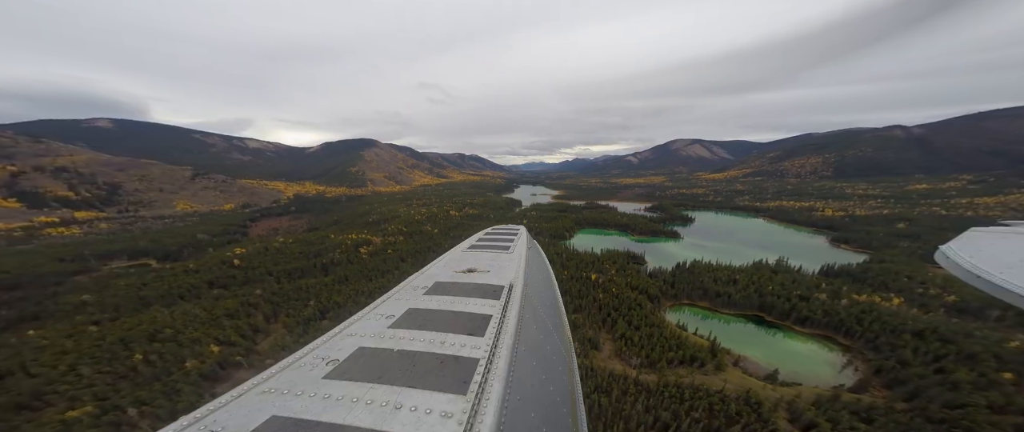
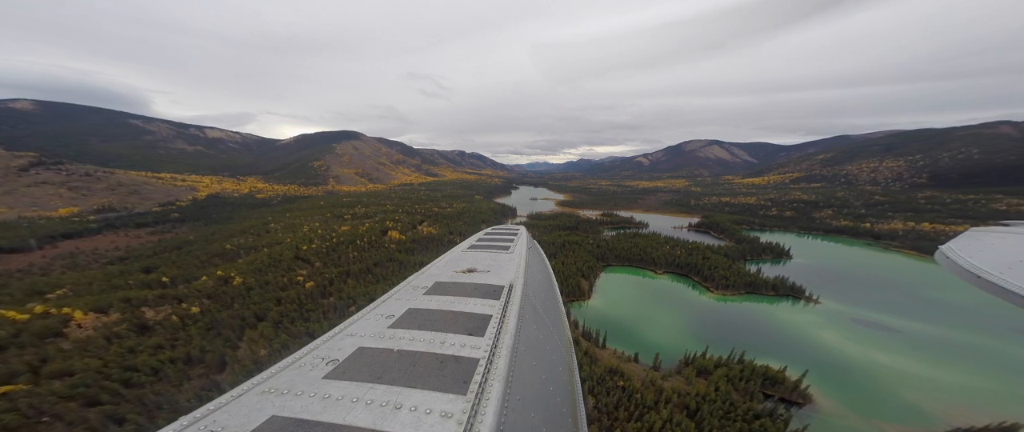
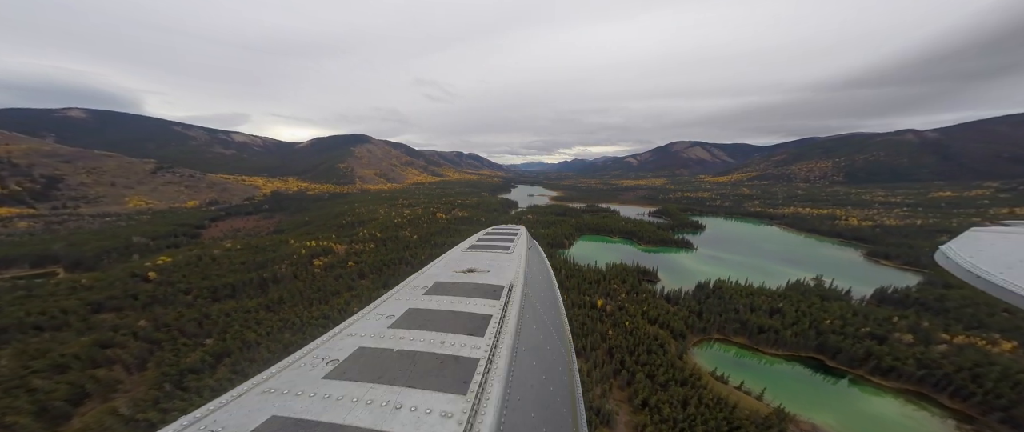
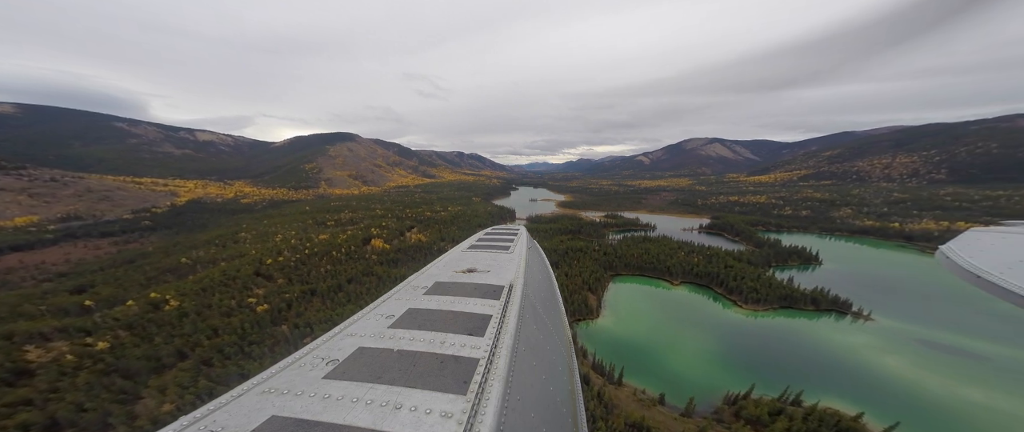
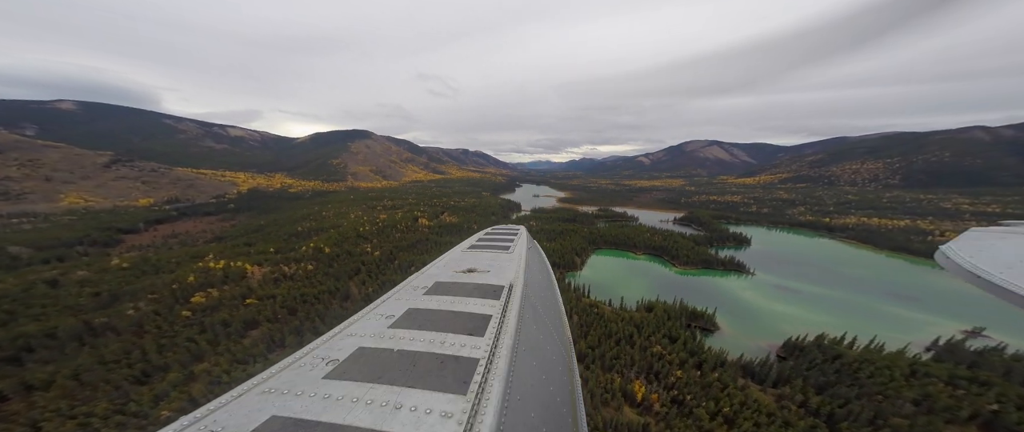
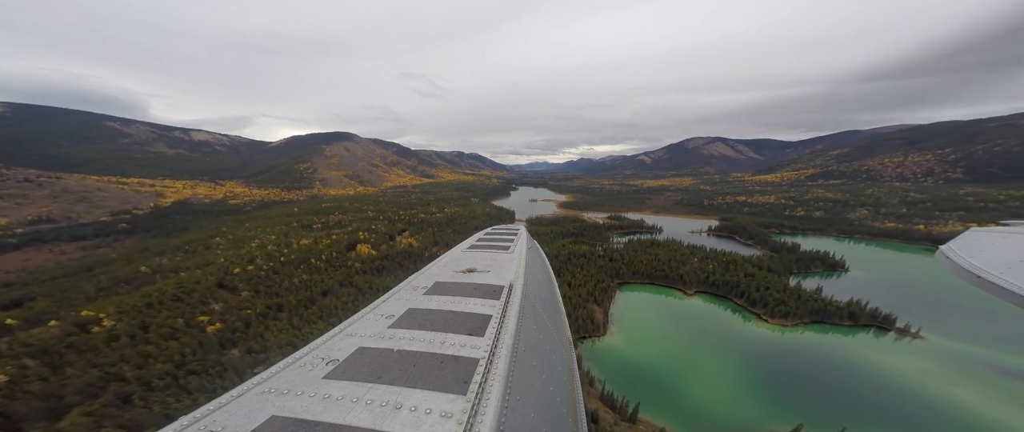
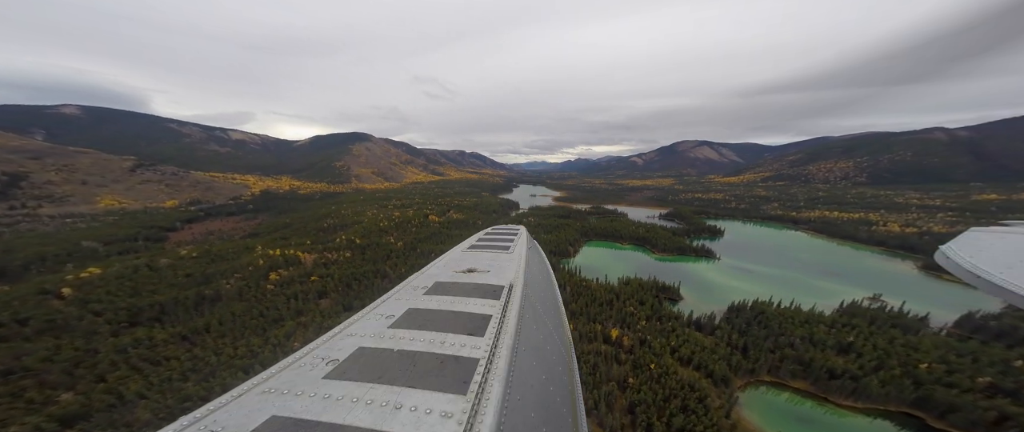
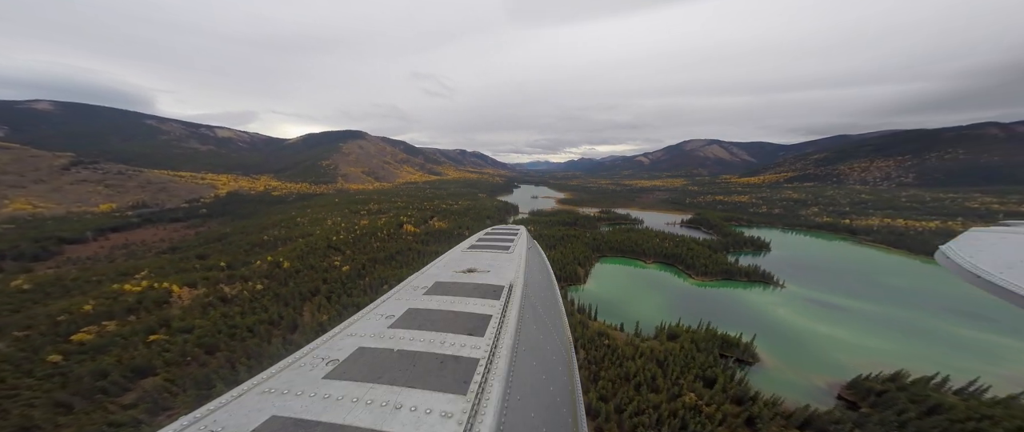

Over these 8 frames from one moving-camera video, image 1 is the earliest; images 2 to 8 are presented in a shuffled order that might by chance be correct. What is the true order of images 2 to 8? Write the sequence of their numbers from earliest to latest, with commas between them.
3, 7, 5, 8, 2, 4, 6
